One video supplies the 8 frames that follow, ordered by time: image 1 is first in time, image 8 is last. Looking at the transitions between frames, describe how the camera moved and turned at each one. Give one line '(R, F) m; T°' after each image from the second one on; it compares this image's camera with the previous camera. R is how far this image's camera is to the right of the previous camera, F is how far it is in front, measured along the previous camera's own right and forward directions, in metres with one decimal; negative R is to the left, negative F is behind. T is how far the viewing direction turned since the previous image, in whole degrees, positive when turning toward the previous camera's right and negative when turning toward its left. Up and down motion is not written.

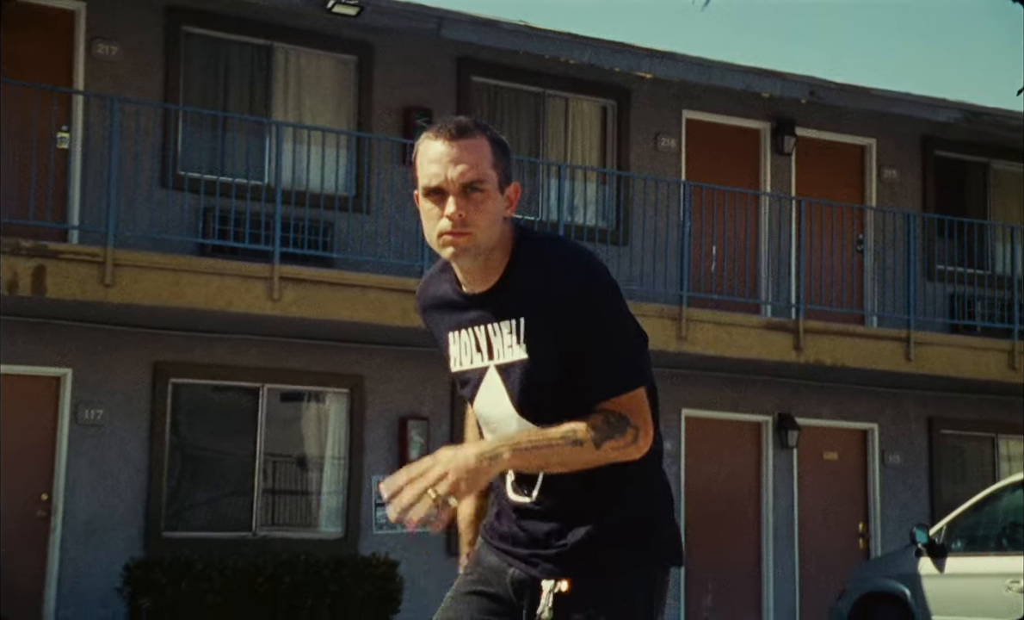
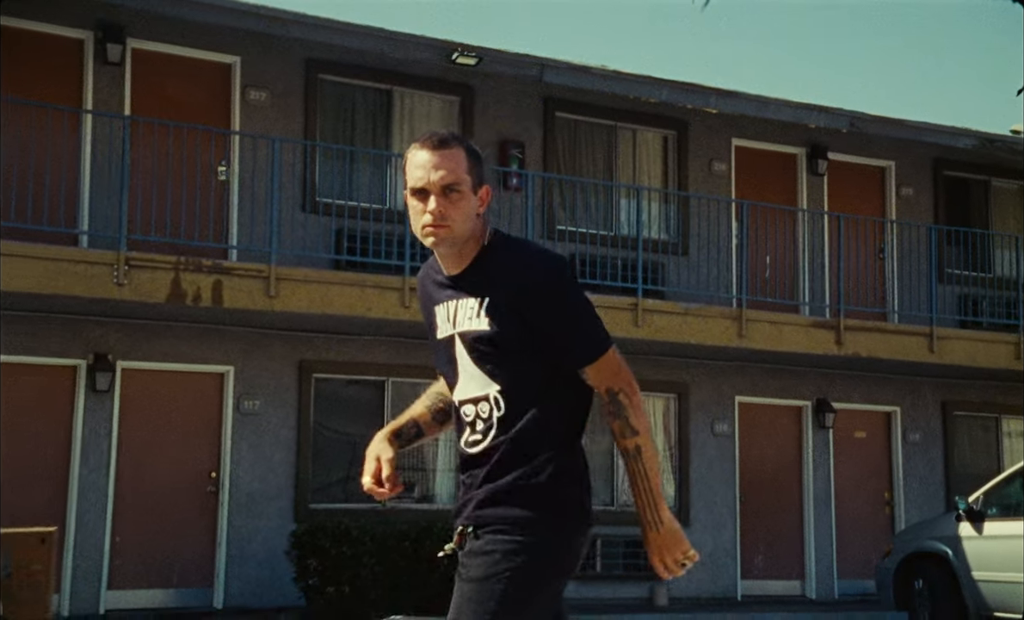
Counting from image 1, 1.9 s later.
(-1.1, -1.9) m; +1°
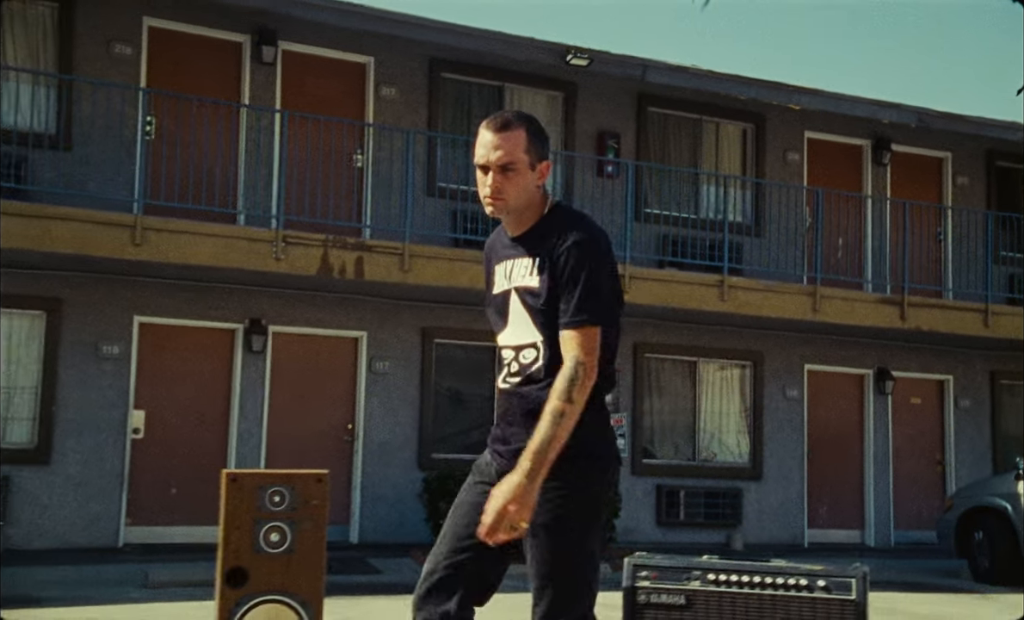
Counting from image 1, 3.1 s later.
(-0.8, -1.6) m; -1°
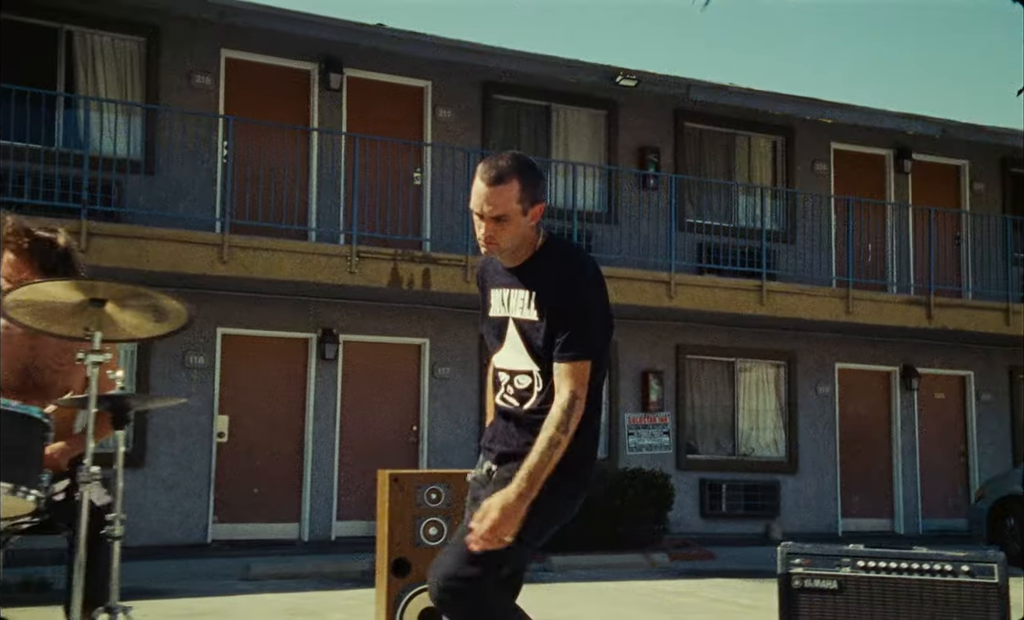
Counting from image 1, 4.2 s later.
(-0.7, -0.9) m; 0°
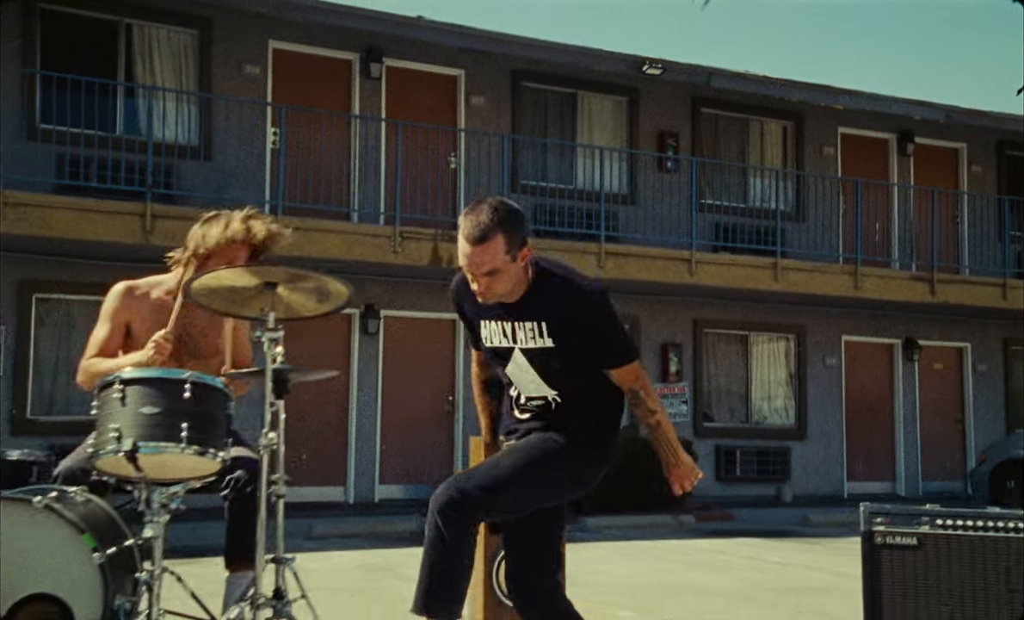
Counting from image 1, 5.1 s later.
(-0.6, -0.8) m; +1°
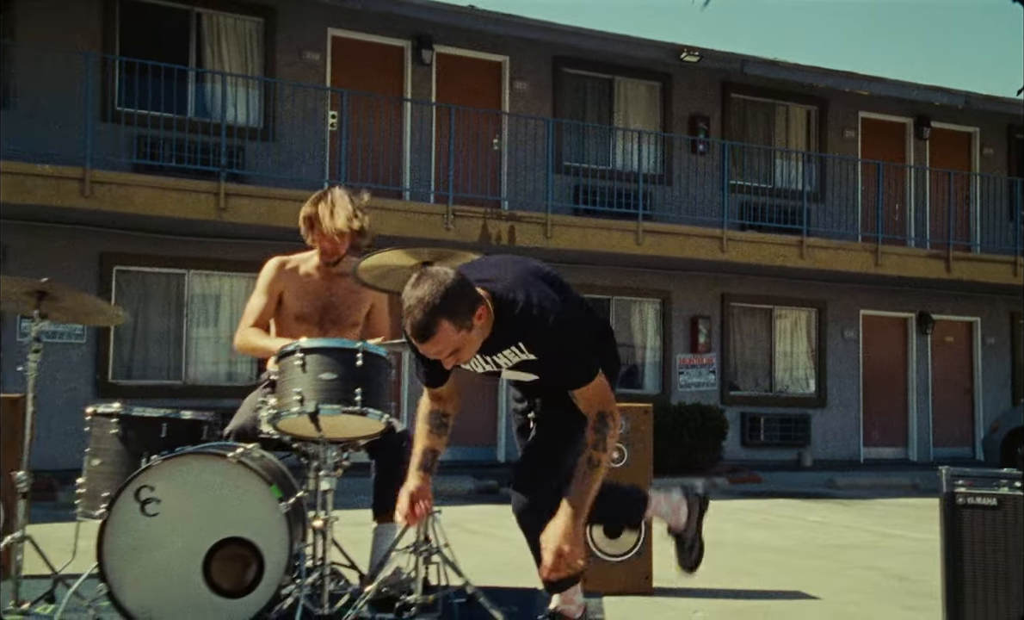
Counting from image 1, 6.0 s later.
(-0.6, -0.9) m; 0°
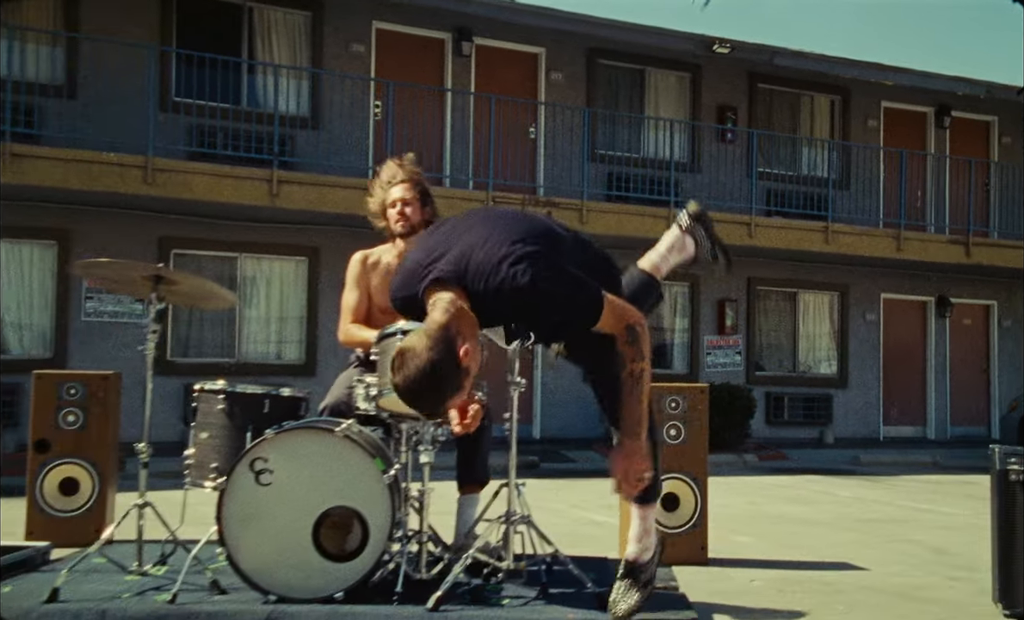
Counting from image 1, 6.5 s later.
(-0.4, -0.6) m; 0°
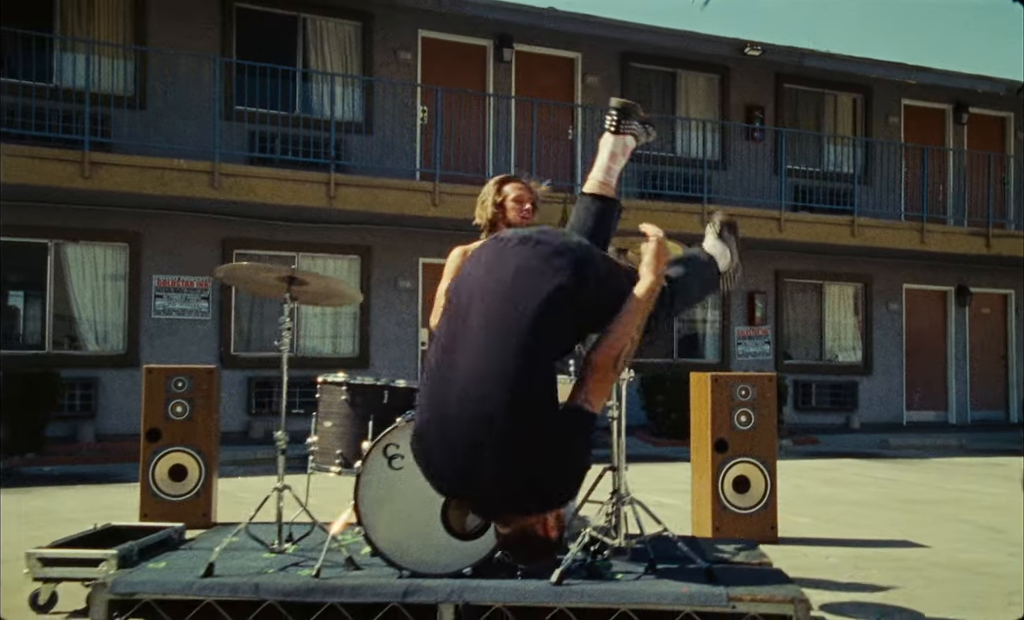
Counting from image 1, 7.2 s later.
(-0.6, -0.7) m; 0°
